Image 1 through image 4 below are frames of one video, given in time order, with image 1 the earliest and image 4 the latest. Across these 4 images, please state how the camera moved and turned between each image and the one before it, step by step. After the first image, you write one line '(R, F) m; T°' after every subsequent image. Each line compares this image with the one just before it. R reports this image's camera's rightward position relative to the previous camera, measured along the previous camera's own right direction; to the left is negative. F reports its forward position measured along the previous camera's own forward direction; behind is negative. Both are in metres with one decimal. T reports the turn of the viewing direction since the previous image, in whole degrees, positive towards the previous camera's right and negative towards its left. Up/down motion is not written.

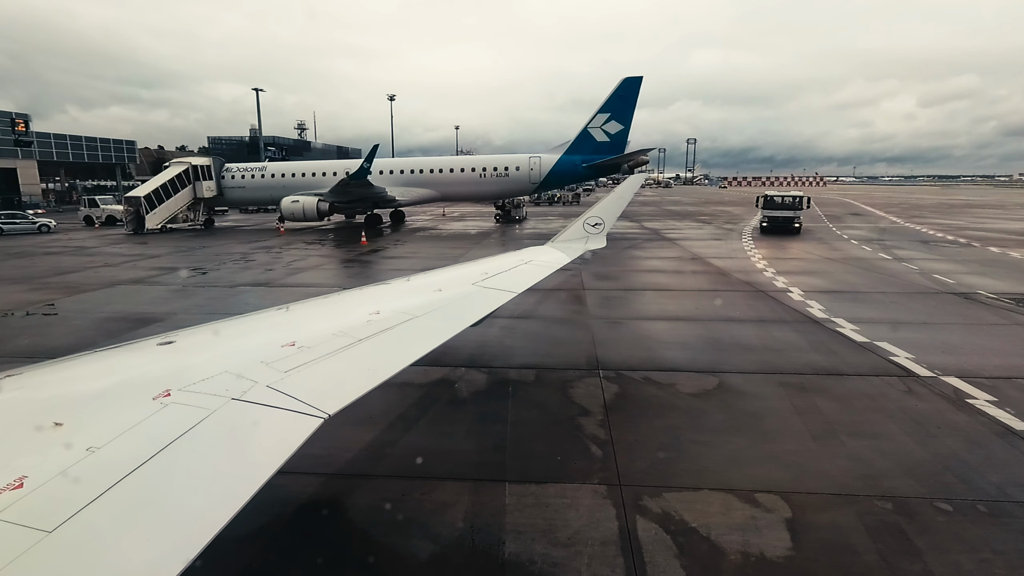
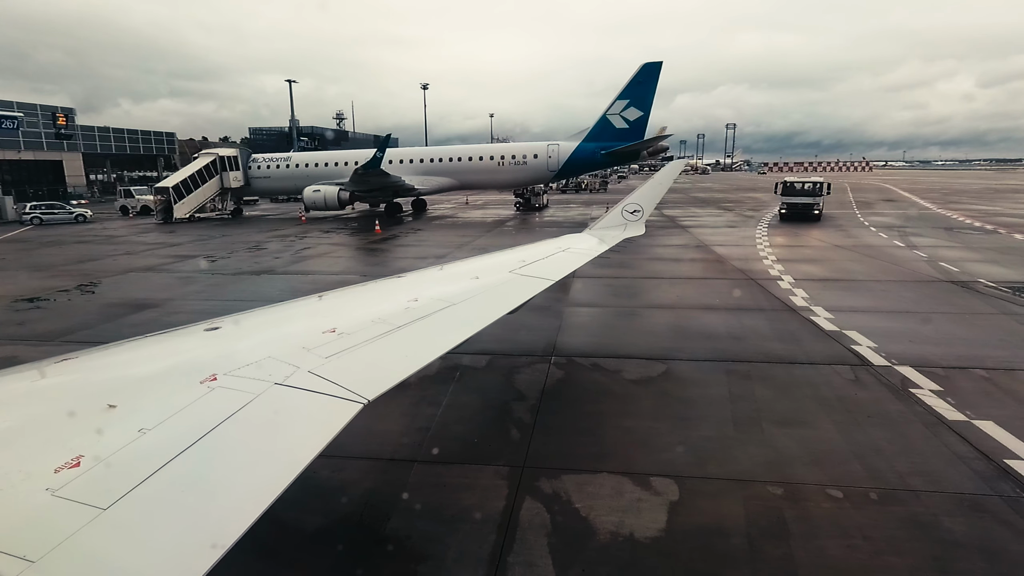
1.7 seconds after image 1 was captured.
(+0.7, 0.0) m; -2°
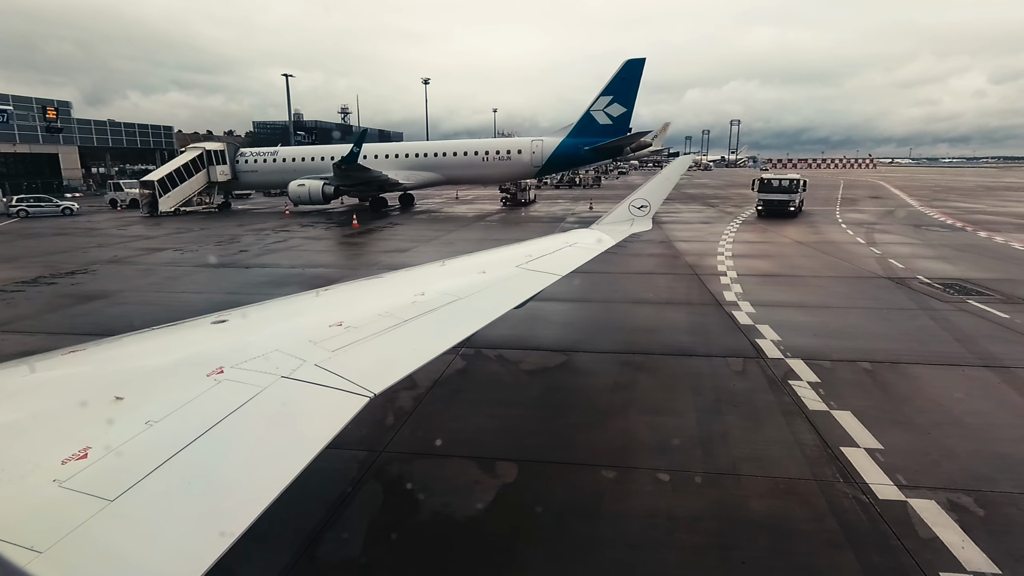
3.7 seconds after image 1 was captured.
(+0.8, -0.1) m; +1°
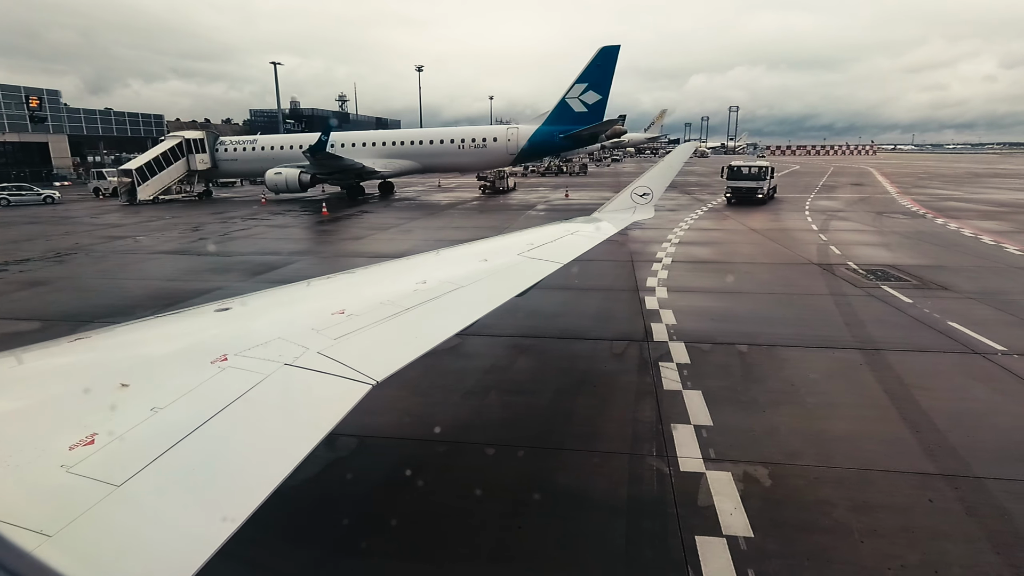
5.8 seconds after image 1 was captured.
(+0.9, -0.2) m; +1°
